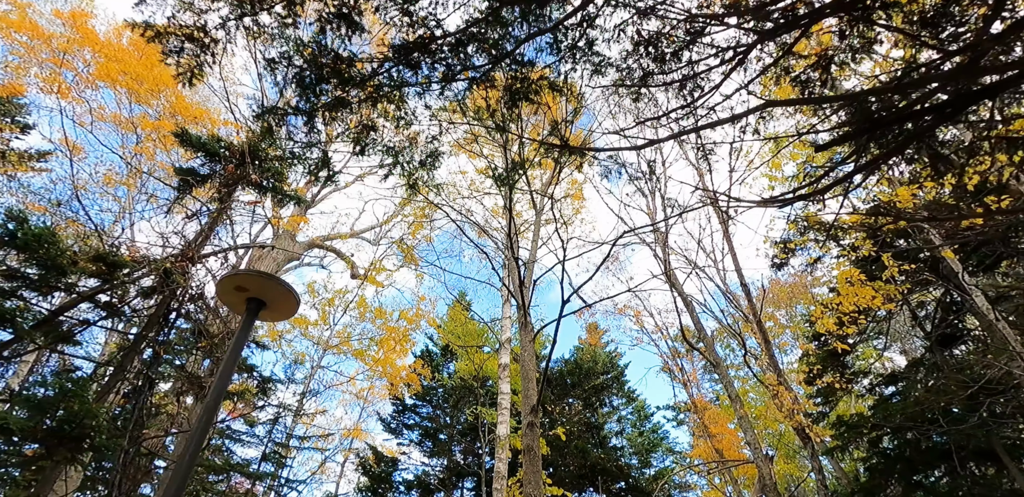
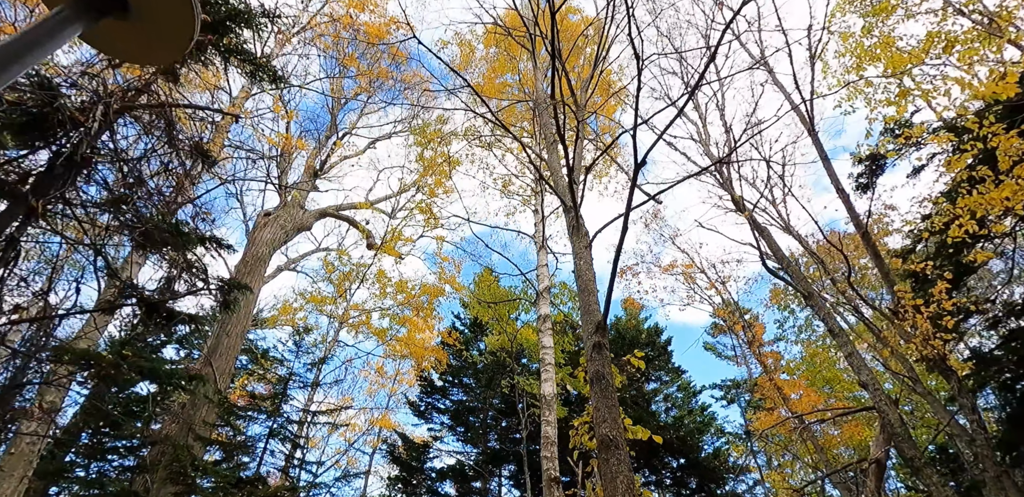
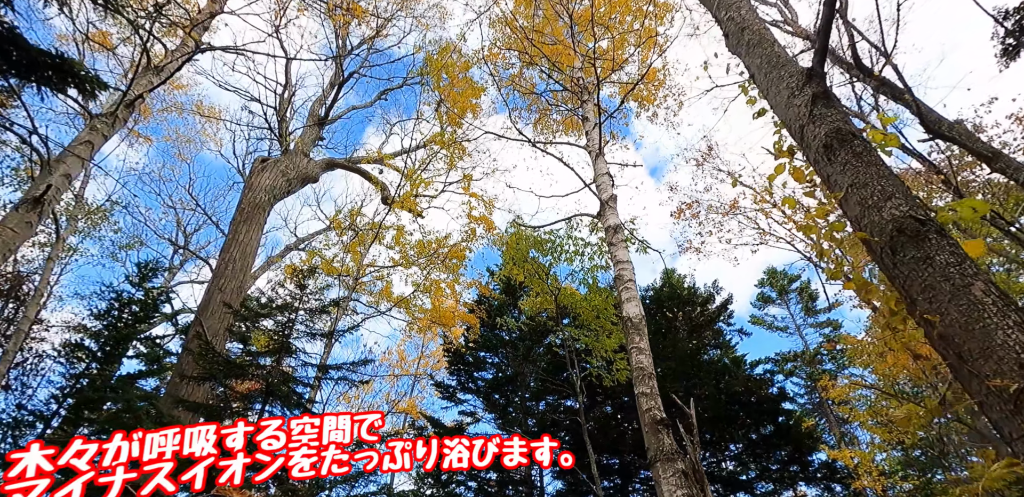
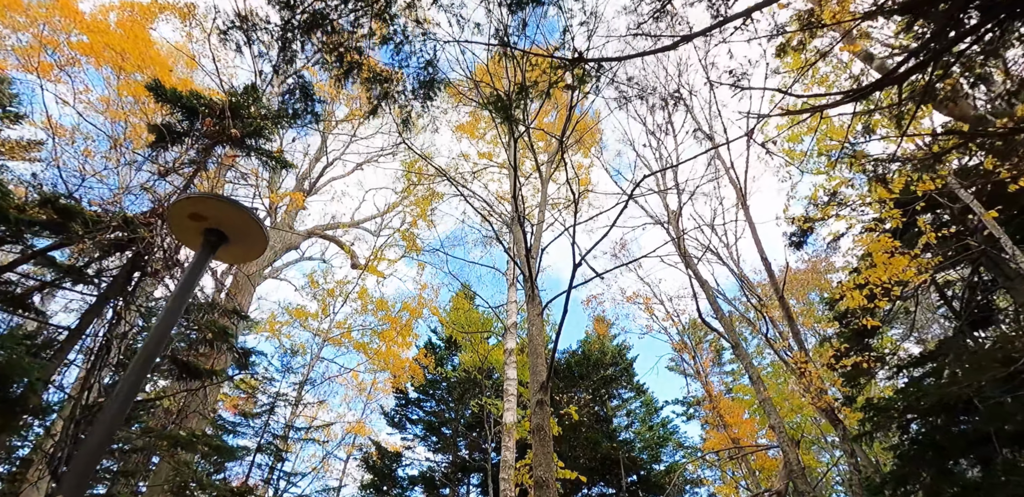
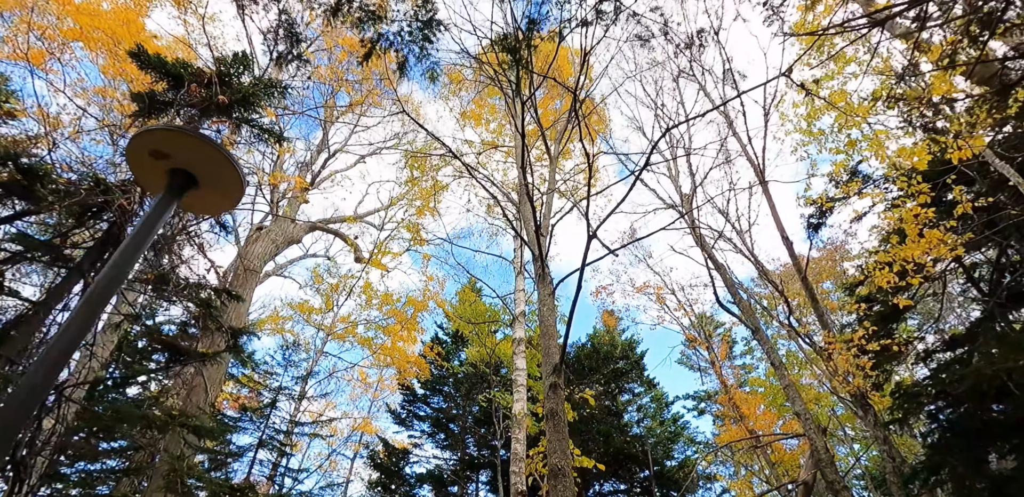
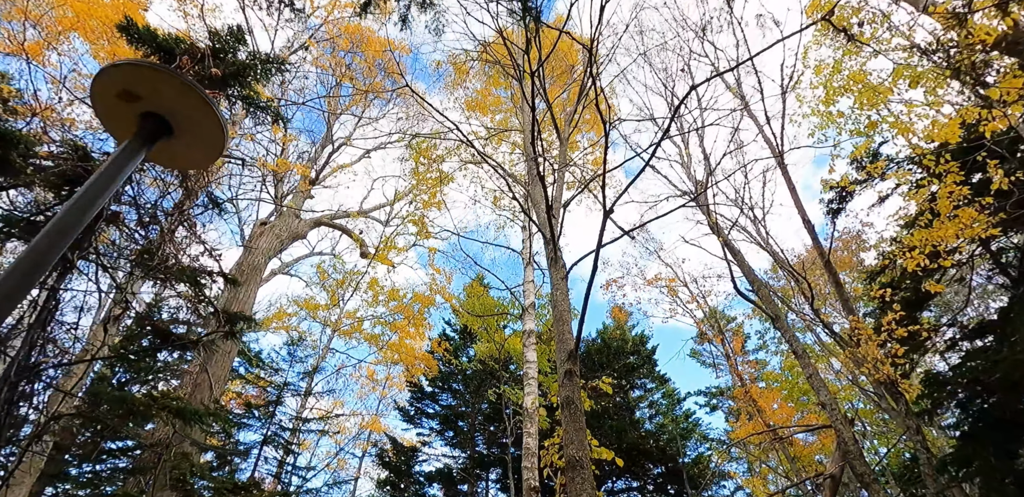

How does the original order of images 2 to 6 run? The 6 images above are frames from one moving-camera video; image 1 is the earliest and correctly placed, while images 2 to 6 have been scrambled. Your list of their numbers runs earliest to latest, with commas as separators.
4, 5, 6, 2, 3
